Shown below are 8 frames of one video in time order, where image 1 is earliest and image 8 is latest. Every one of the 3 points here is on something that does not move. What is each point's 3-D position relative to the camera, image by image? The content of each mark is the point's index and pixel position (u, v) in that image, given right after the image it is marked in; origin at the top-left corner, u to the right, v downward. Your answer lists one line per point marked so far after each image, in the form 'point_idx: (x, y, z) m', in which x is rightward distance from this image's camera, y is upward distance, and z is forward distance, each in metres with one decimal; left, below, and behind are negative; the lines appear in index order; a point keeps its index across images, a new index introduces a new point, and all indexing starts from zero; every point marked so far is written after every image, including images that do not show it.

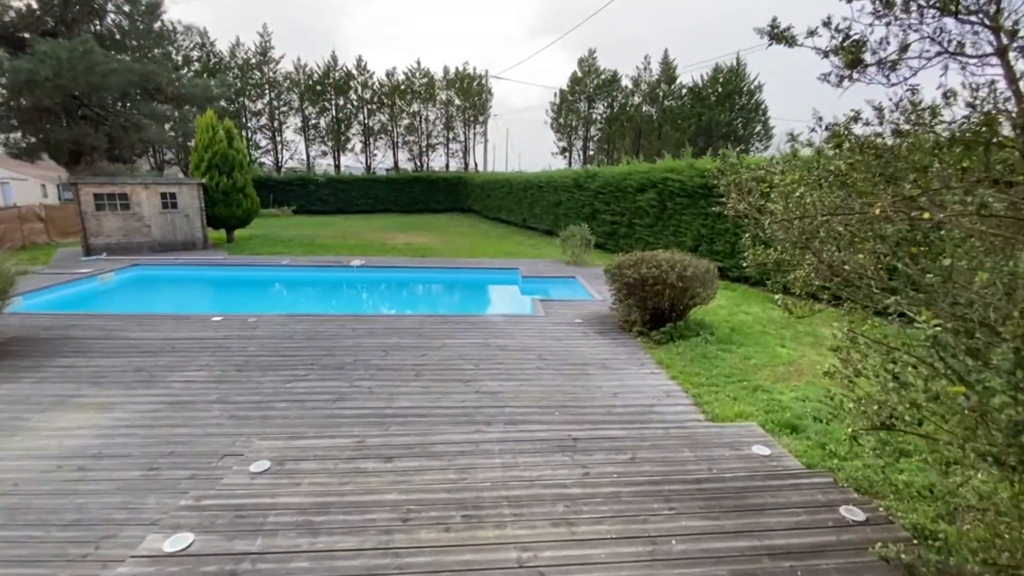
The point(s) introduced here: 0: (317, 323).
0: (-2.4, -0.4, +5.7) m
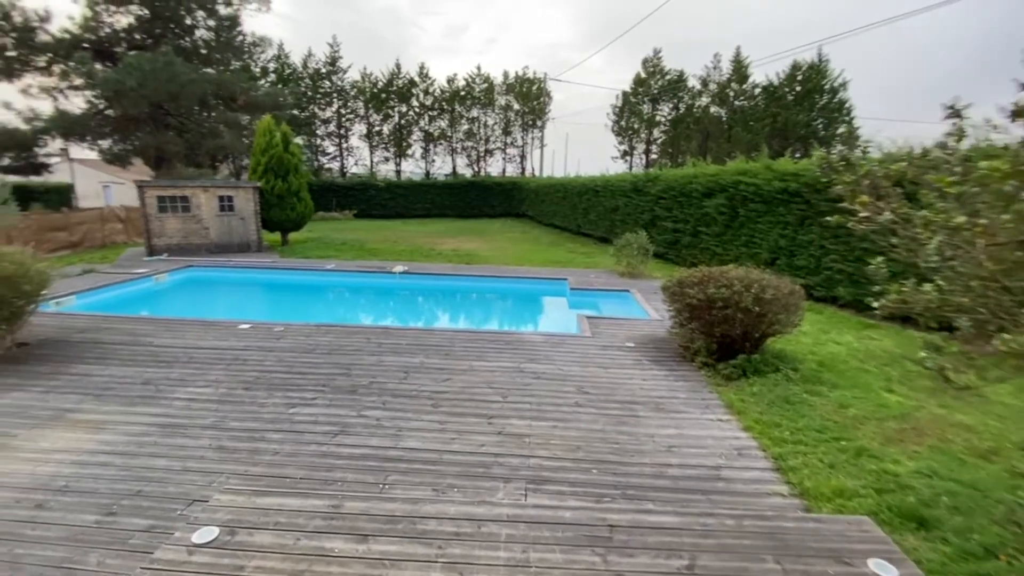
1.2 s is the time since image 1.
0: (-1.9, -0.5, +5.3) m
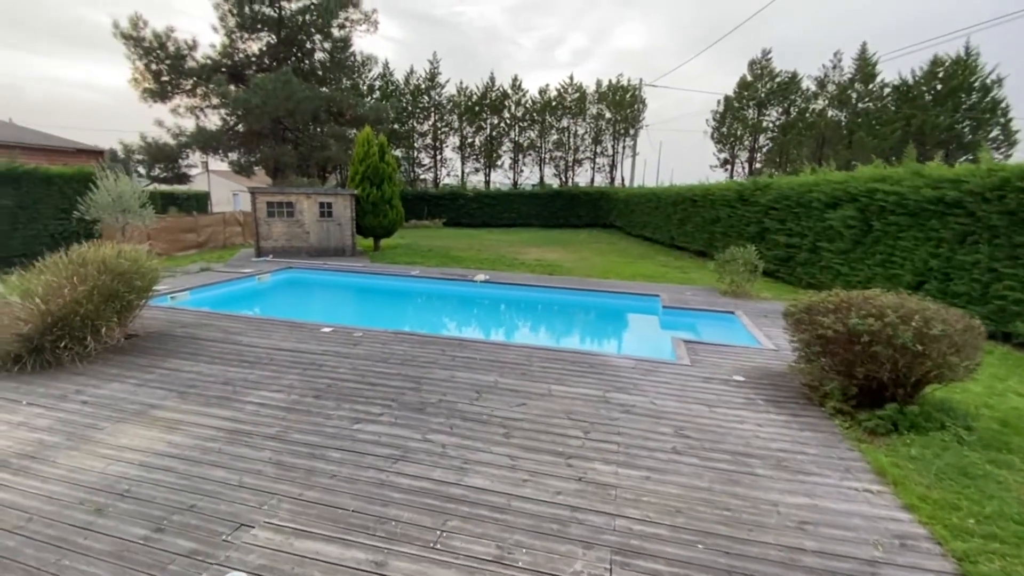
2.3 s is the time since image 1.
0: (-1.0, -0.6, +5.1) m
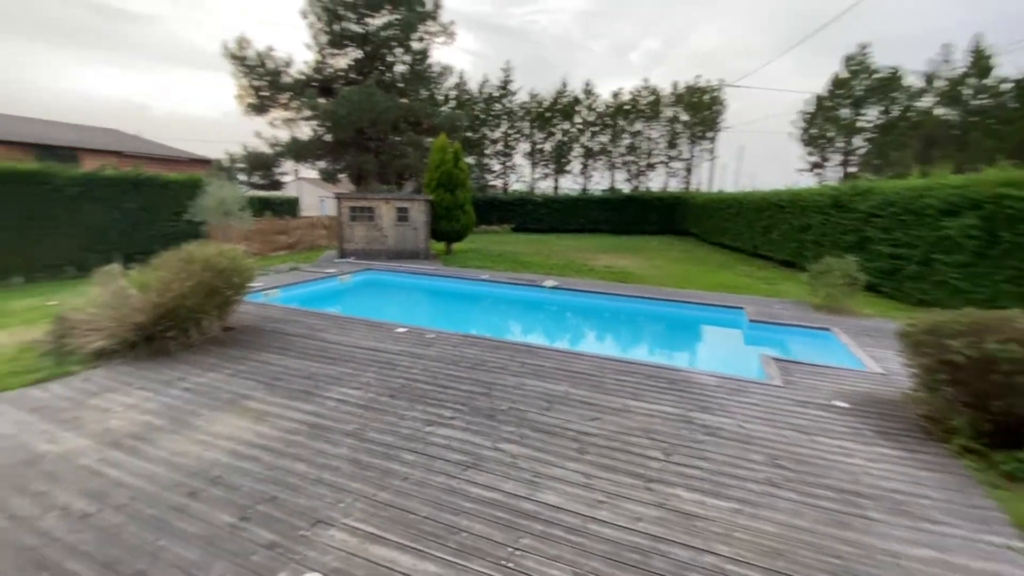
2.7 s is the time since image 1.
0: (-0.3, -0.7, +5.1) m
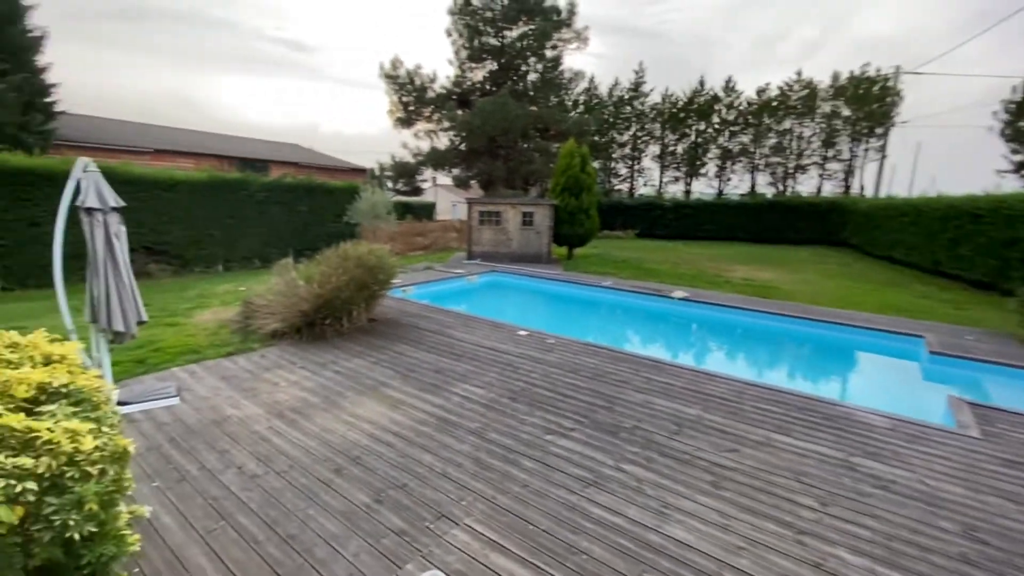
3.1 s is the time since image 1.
0: (+1.0, -0.8, +4.9) m
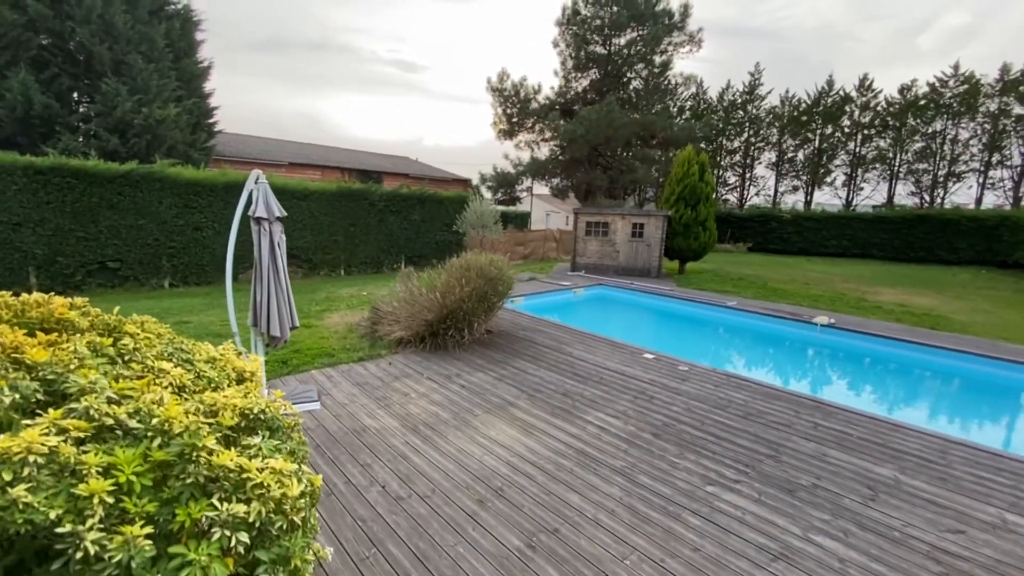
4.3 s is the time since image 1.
0: (+2.3, -1.0, +4.3) m
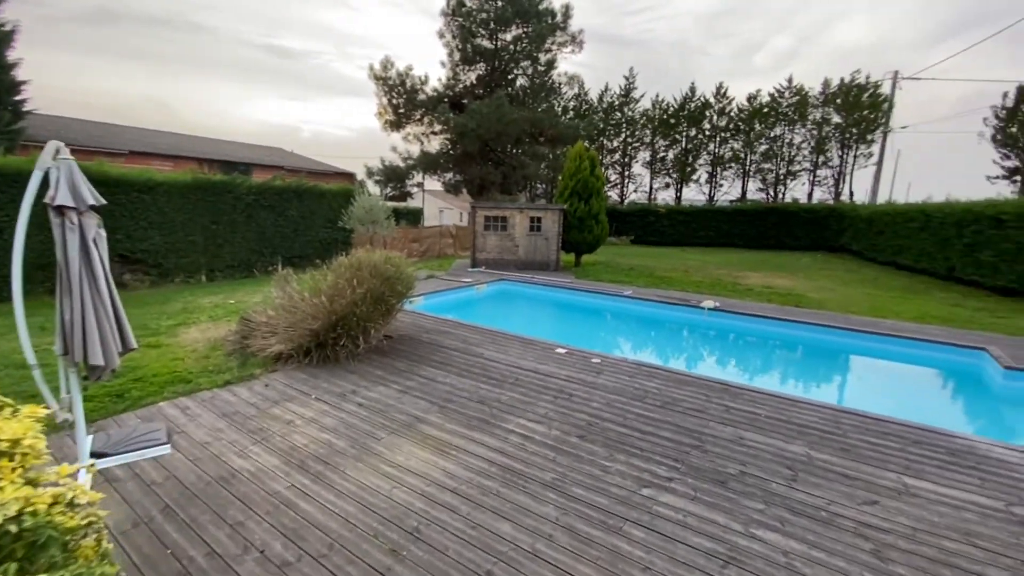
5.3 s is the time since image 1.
0: (+1.5, -0.9, +4.3) m
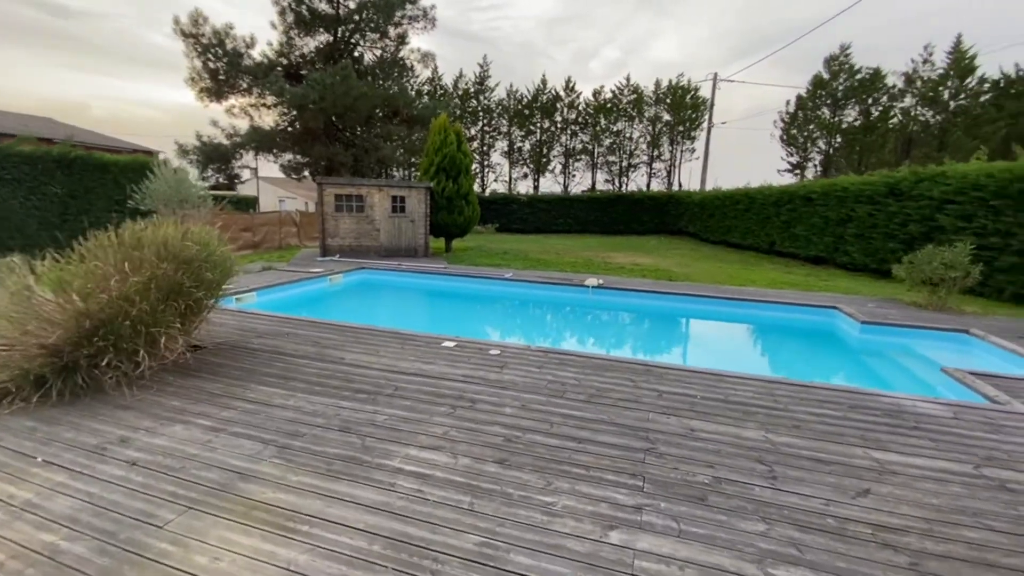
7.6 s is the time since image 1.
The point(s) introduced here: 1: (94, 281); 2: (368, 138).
0: (+0.6, -0.6, +3.5) m
1: (-2.7, 0.0, +3.0) m
2: (-5.2, +5.8, +17.7) m
